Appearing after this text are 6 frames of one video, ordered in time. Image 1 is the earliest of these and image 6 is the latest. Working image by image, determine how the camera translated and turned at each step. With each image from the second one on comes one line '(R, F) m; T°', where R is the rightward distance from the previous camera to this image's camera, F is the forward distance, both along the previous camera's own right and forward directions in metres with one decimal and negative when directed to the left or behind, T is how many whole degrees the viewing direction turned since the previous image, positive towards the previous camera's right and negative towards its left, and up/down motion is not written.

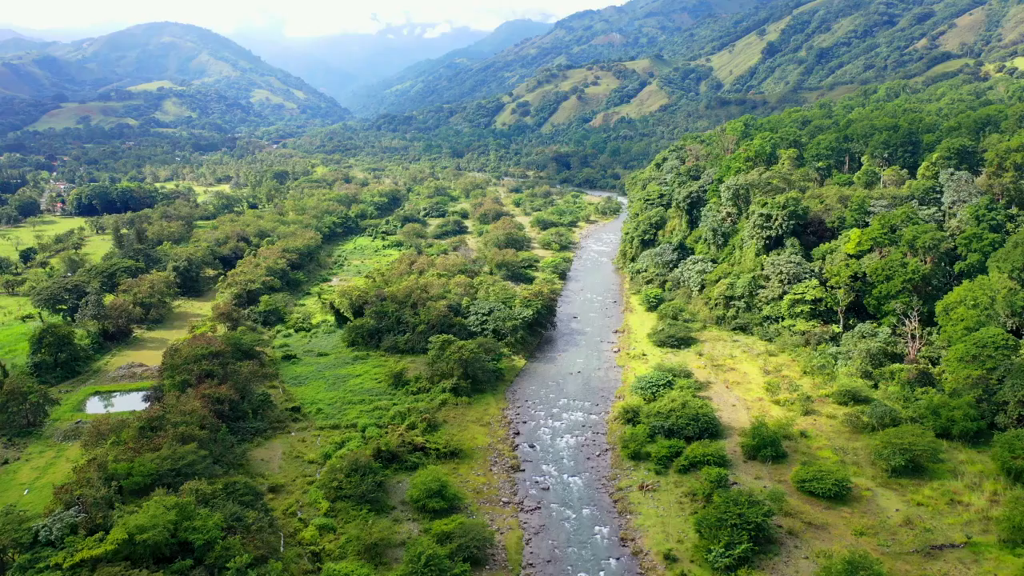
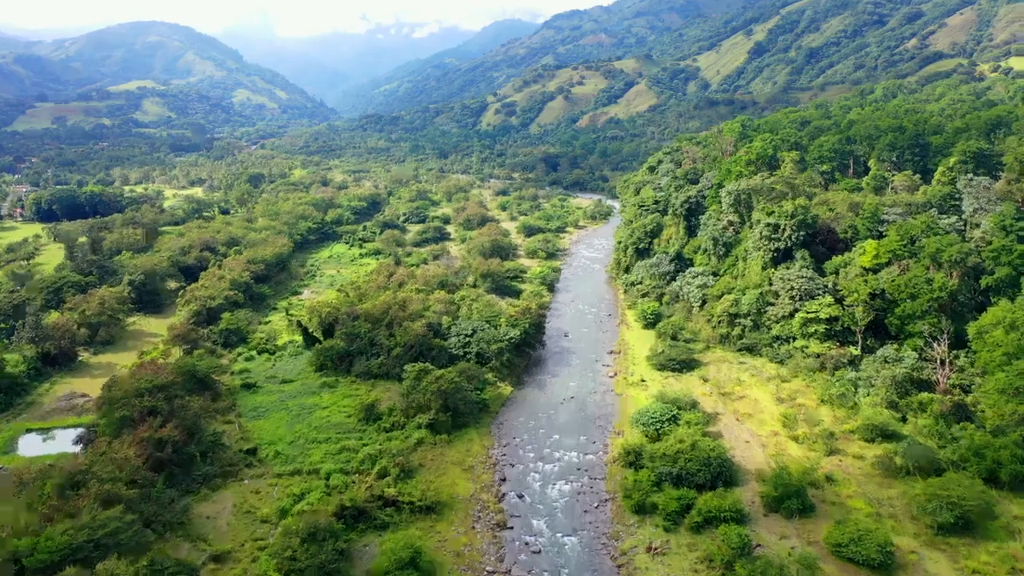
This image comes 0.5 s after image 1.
(0.0, +3.9) m; +1°
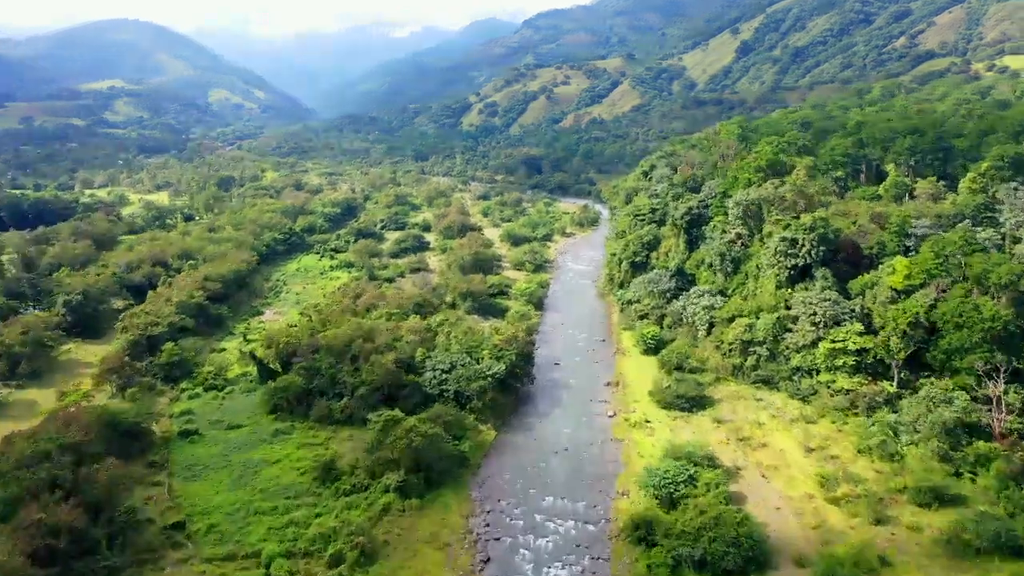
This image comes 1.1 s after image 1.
(0.0, +5.0) m; +1°
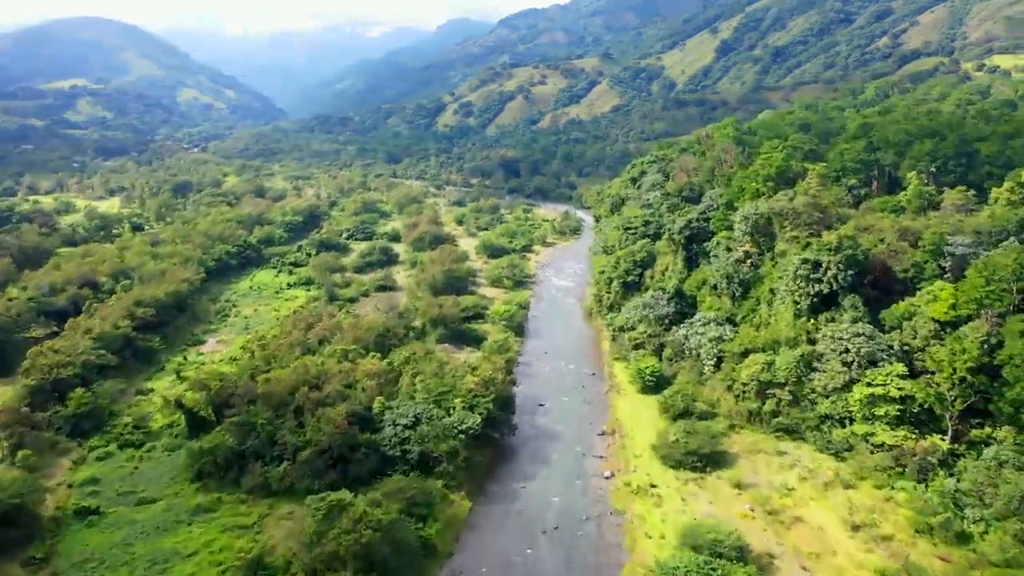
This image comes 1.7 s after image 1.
(0.0, +5.6) m; +2°
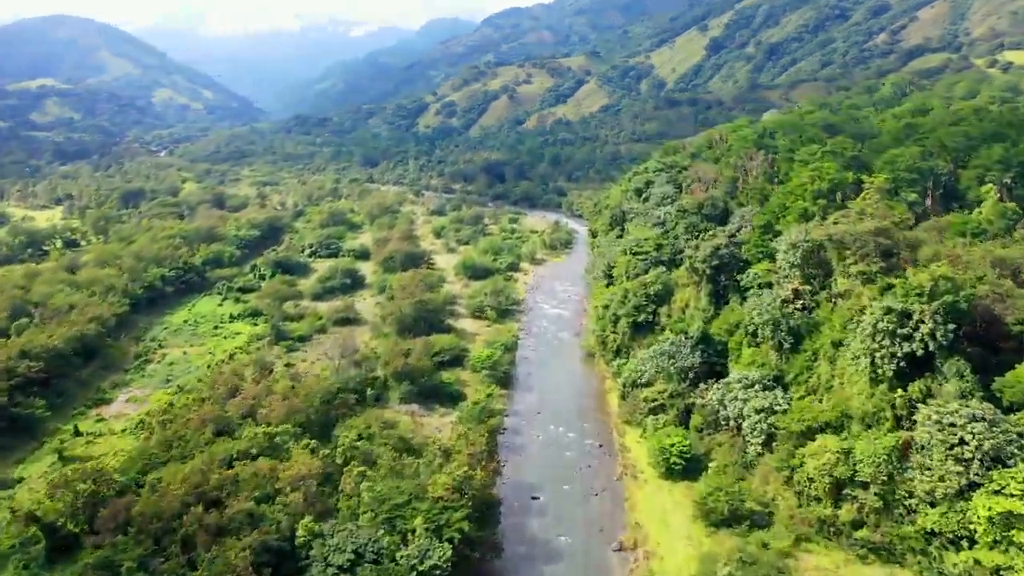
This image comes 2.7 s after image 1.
(+0.1, +8.3) m; +1°
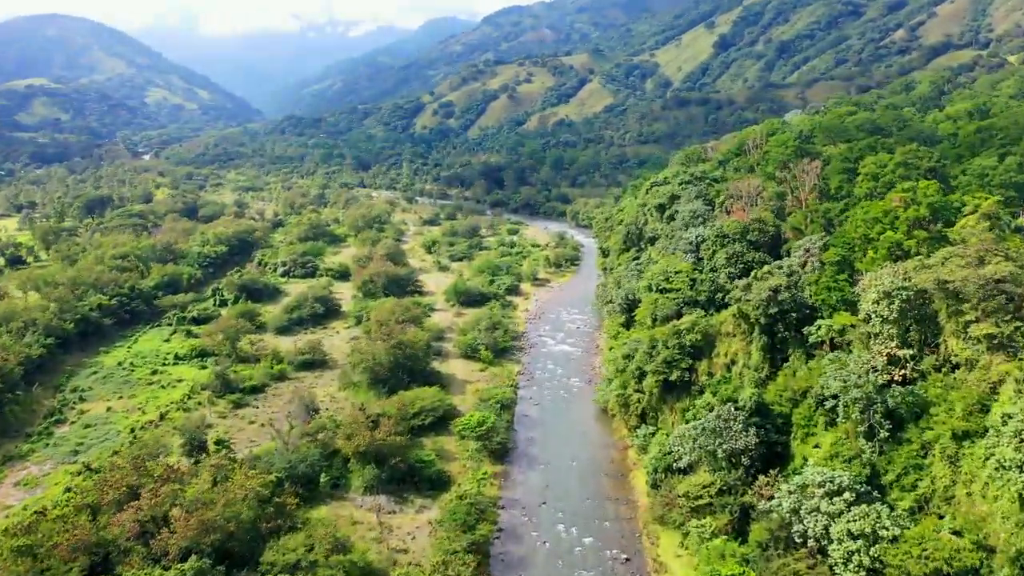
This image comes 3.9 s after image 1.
(+0.1, +7.5) m; 0°
